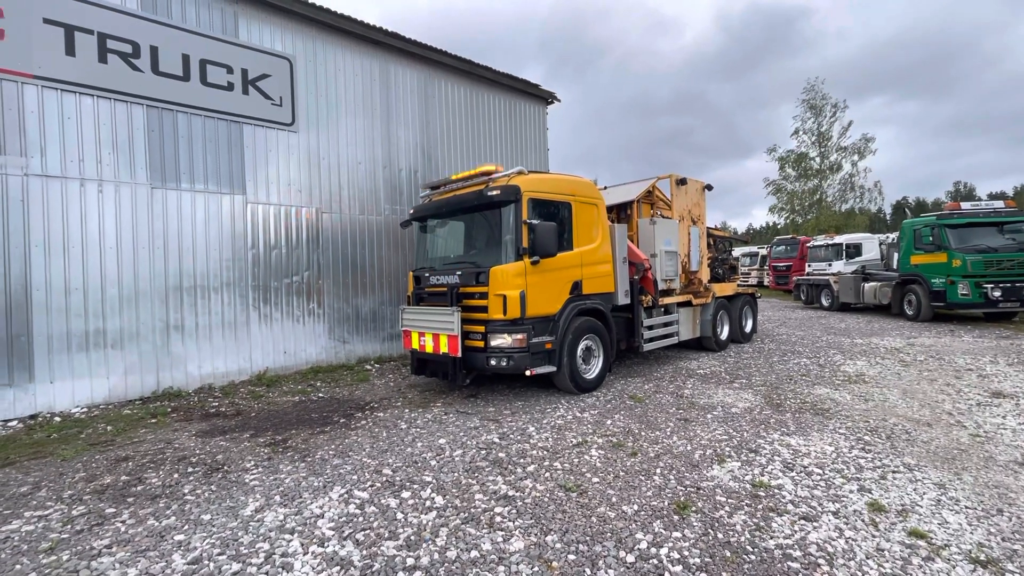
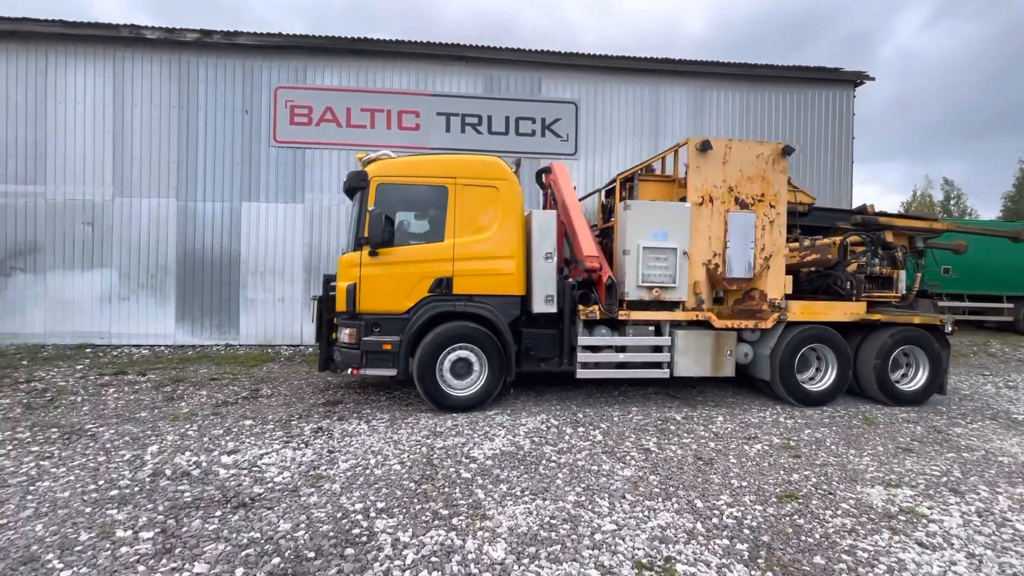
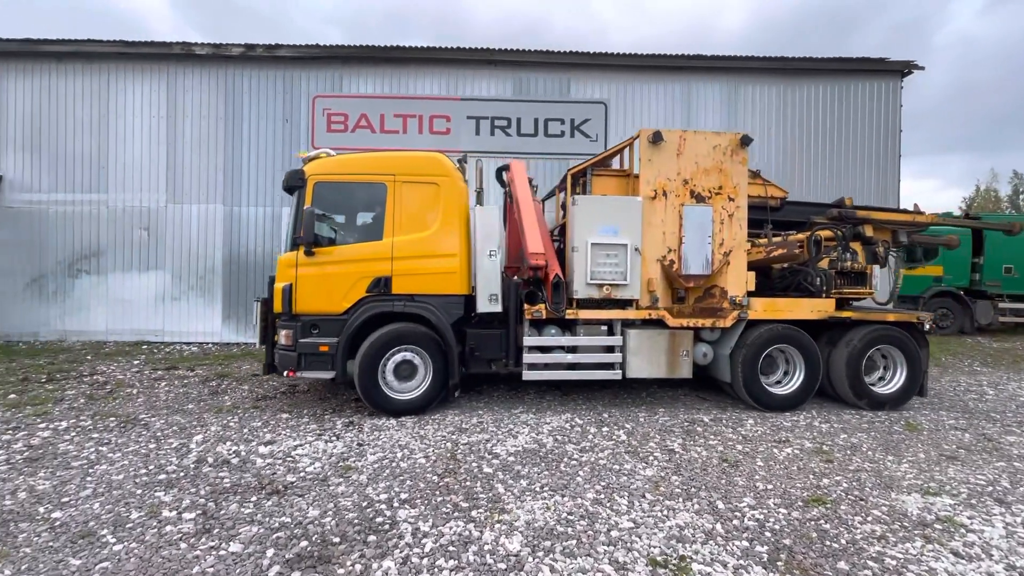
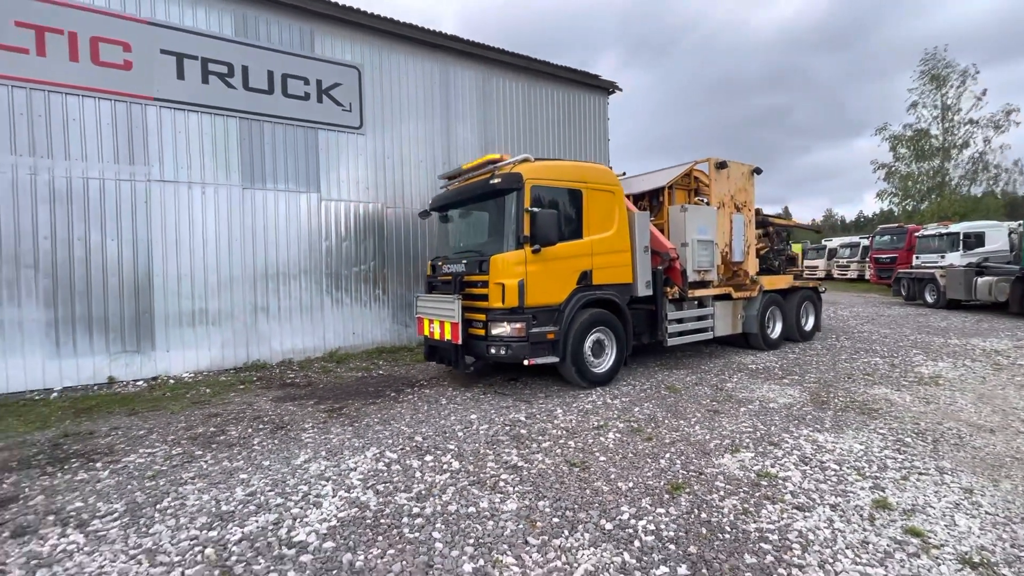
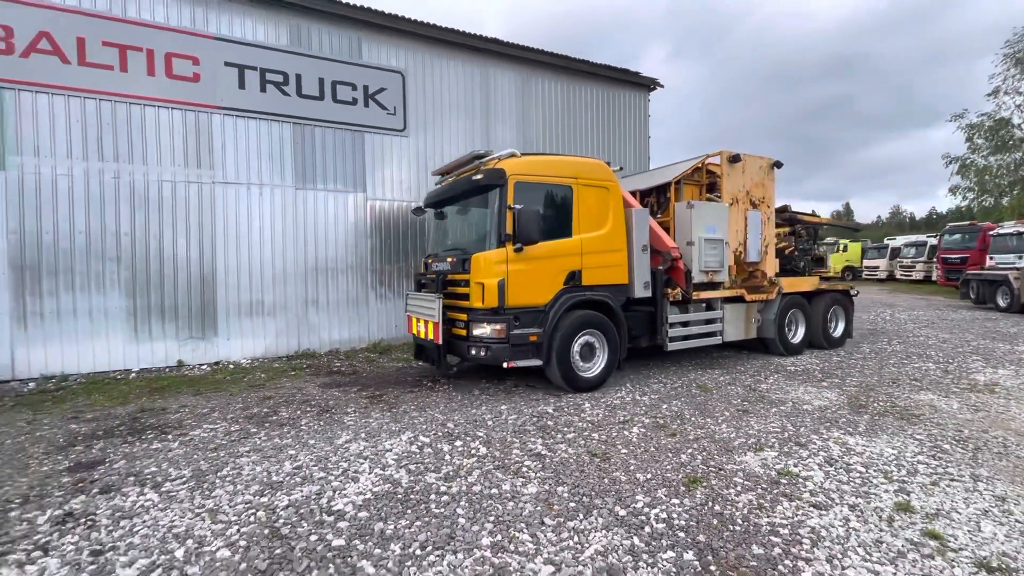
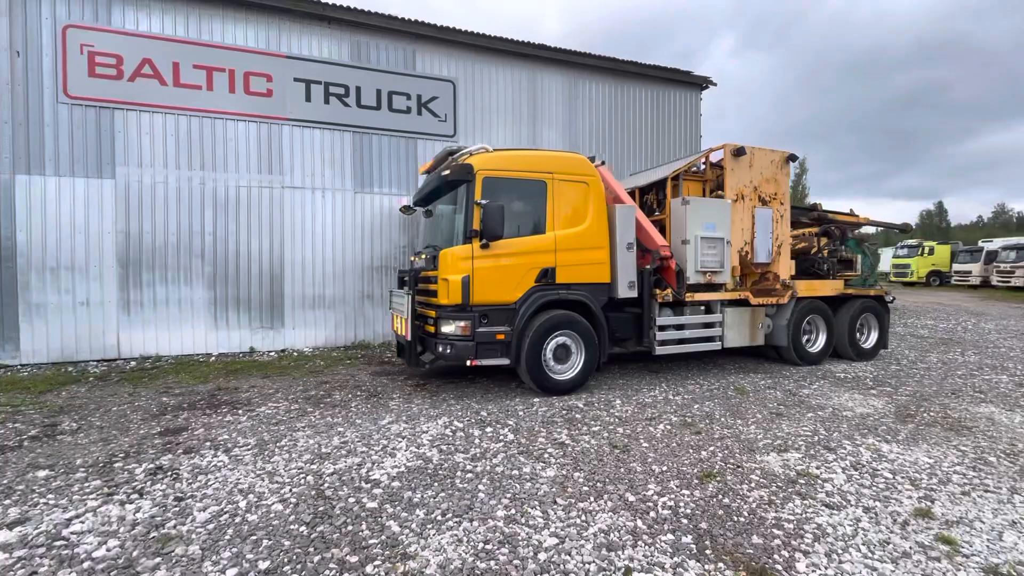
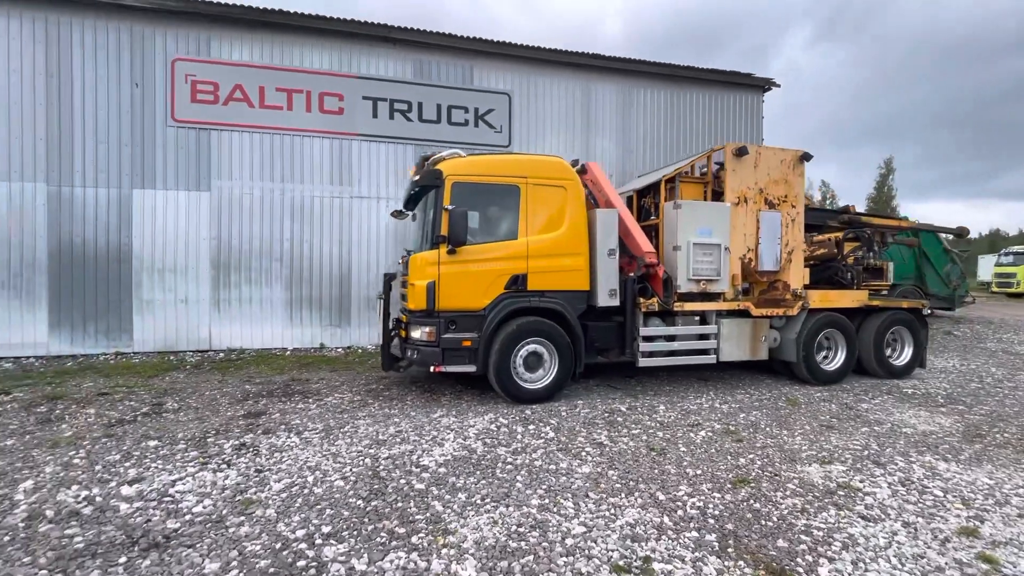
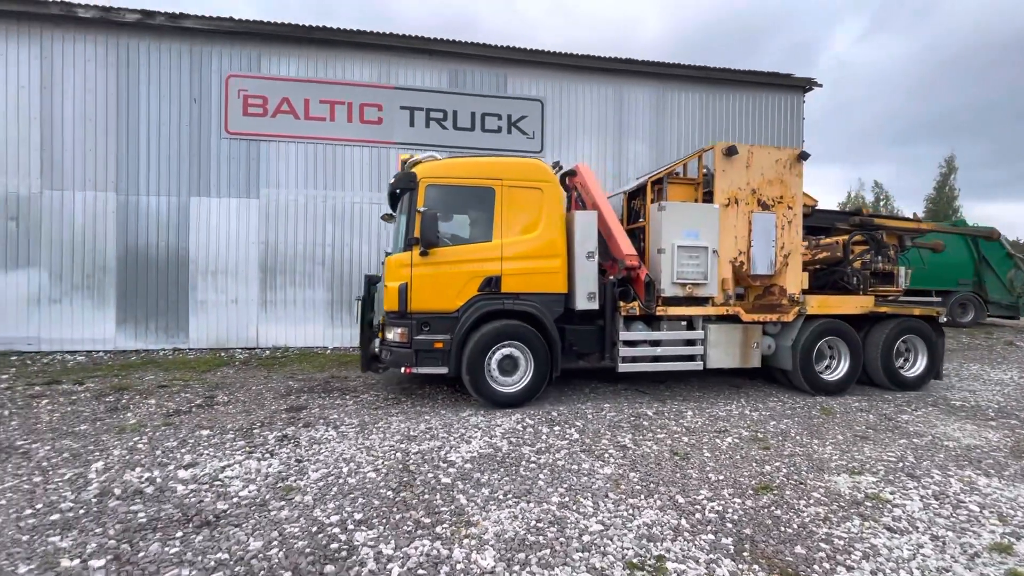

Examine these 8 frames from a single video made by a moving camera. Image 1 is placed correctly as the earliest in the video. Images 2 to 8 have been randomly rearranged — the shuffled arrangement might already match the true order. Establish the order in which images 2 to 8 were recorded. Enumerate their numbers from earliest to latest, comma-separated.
4, 5, 6, 7, 8, 2, 3
